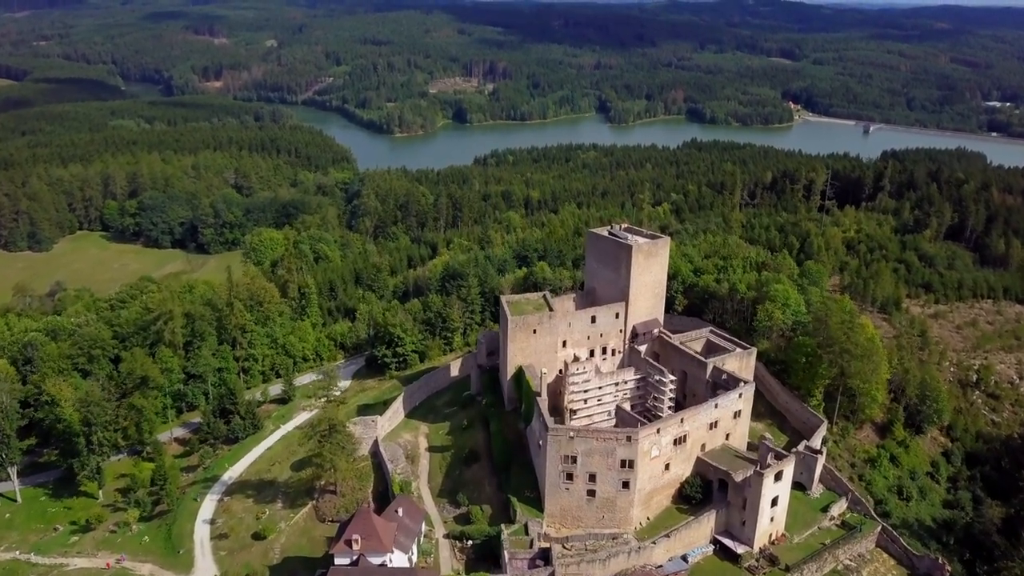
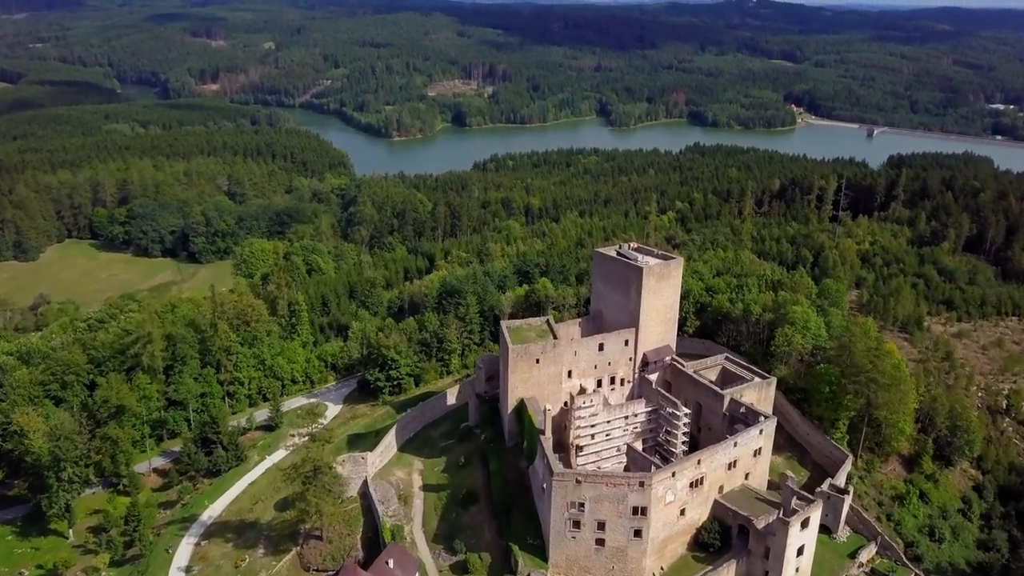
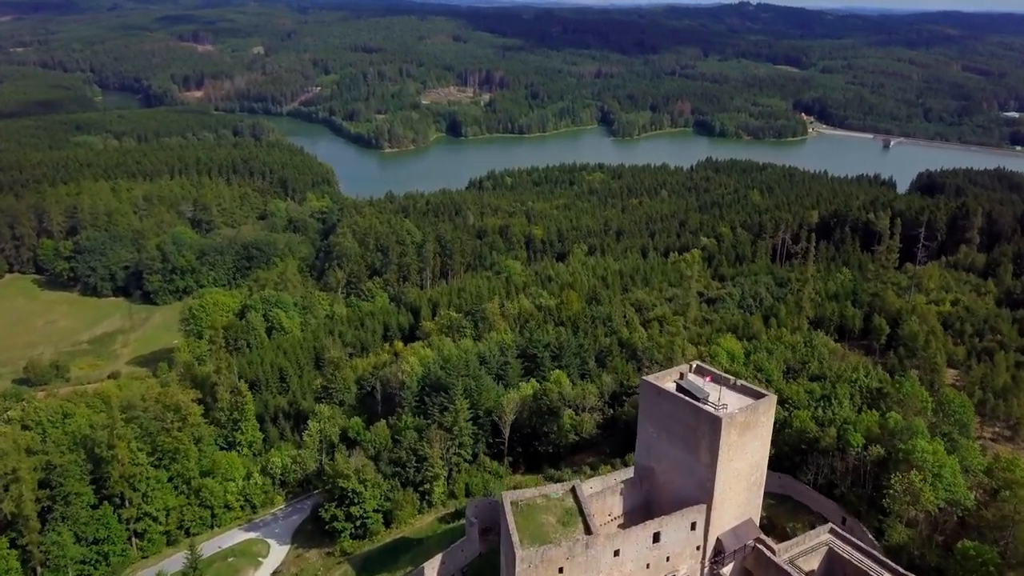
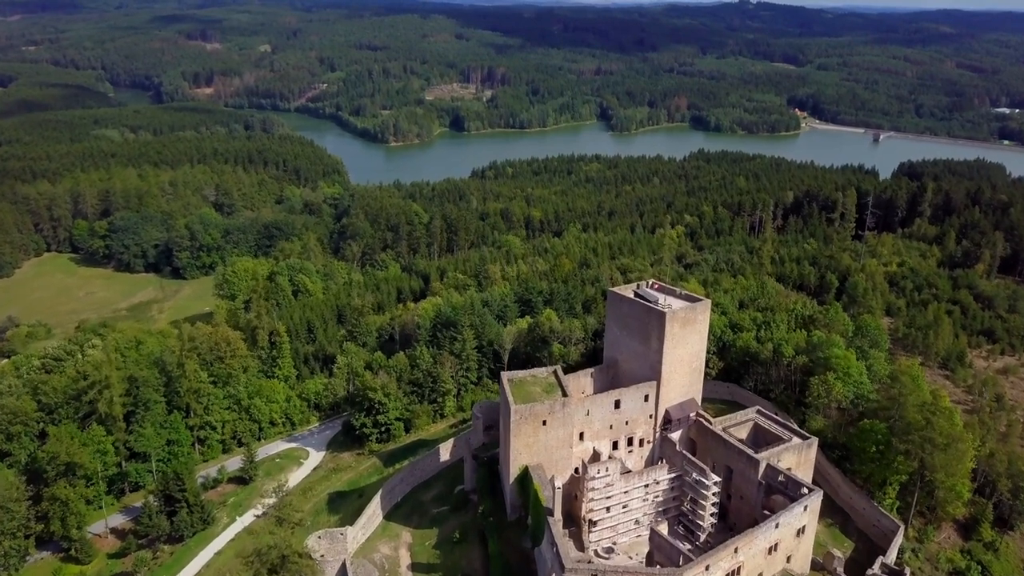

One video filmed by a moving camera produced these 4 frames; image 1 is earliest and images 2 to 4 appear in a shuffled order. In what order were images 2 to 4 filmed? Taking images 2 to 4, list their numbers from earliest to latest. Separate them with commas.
2, 4, 3
